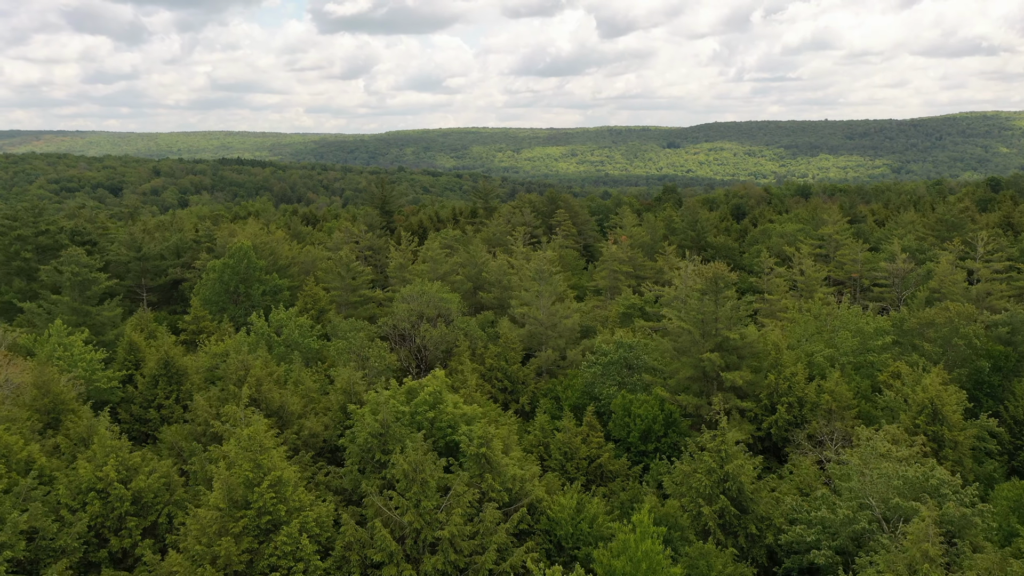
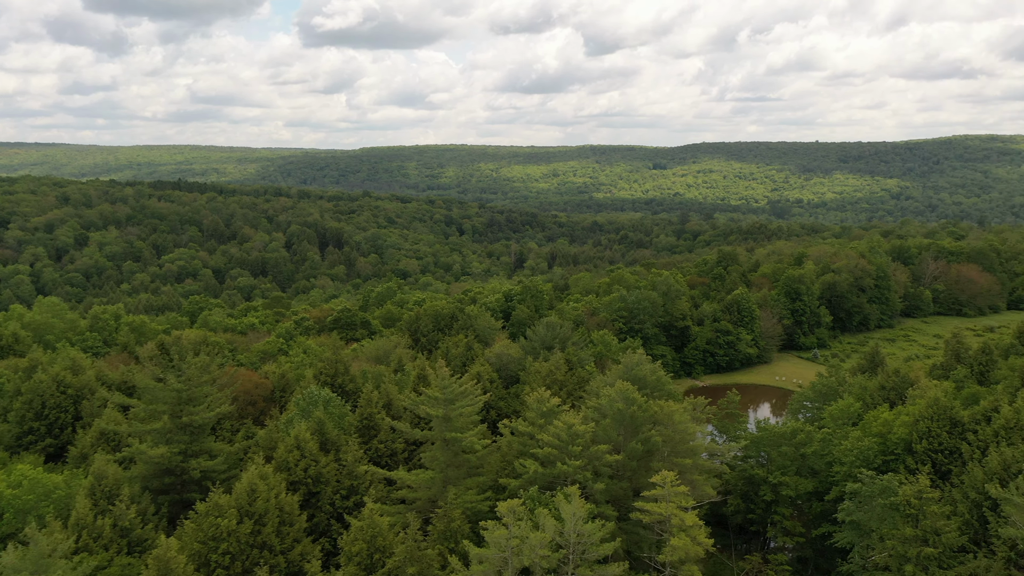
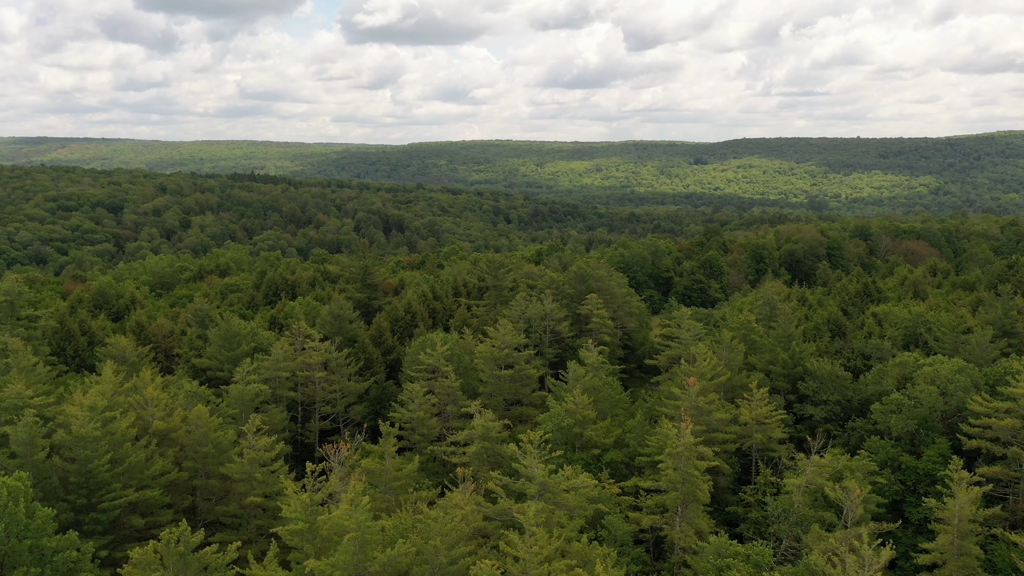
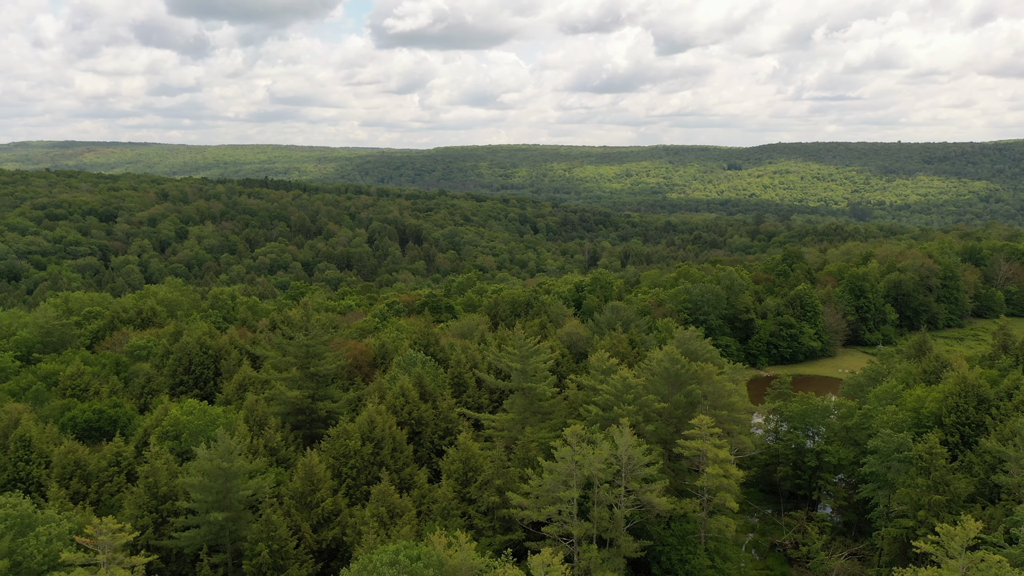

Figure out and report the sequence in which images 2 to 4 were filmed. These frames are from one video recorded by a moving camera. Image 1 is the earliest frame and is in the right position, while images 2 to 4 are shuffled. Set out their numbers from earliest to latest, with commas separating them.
3, 4, 2
